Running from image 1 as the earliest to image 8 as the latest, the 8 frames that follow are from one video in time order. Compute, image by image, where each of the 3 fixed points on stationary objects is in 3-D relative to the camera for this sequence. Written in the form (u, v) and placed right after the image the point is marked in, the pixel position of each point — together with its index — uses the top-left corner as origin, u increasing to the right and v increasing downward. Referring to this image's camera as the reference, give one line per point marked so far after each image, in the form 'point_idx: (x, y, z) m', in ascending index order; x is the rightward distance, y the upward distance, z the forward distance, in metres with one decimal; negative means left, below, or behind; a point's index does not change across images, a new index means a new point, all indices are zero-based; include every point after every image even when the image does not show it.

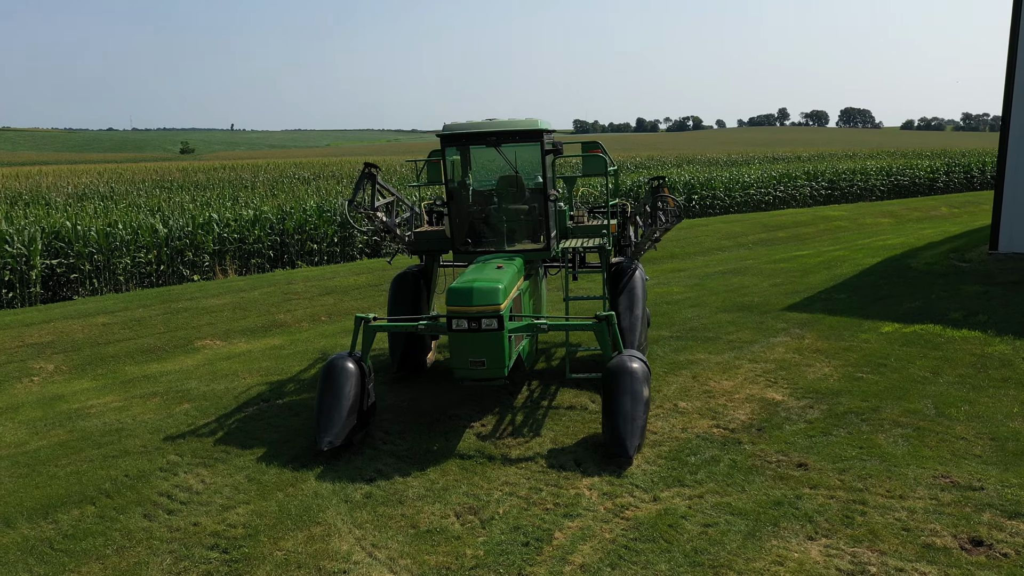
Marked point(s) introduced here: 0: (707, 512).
0: (+1.2, -1.4, +4.5) m
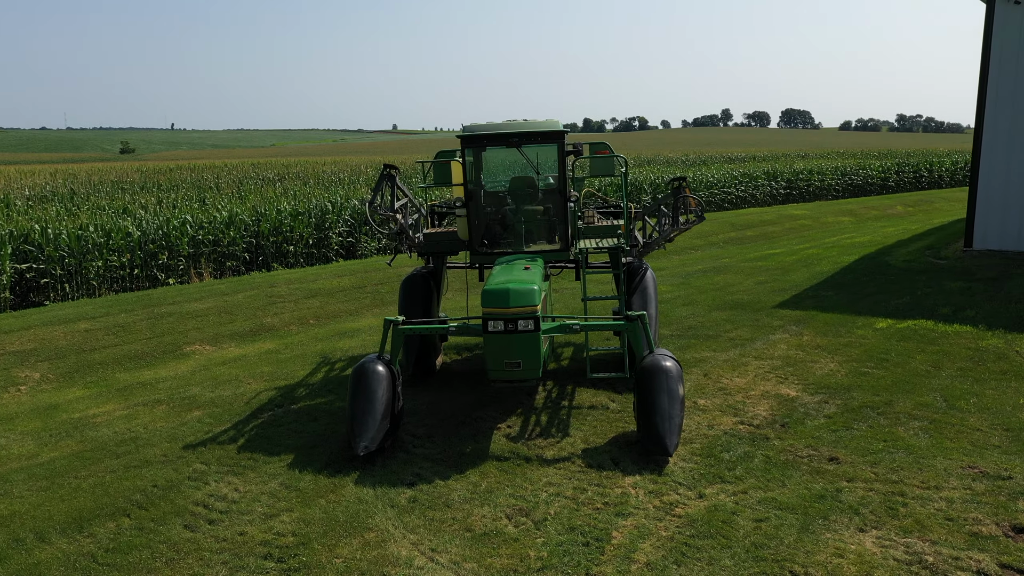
0: (+1.5, -1.4, +4.5) m
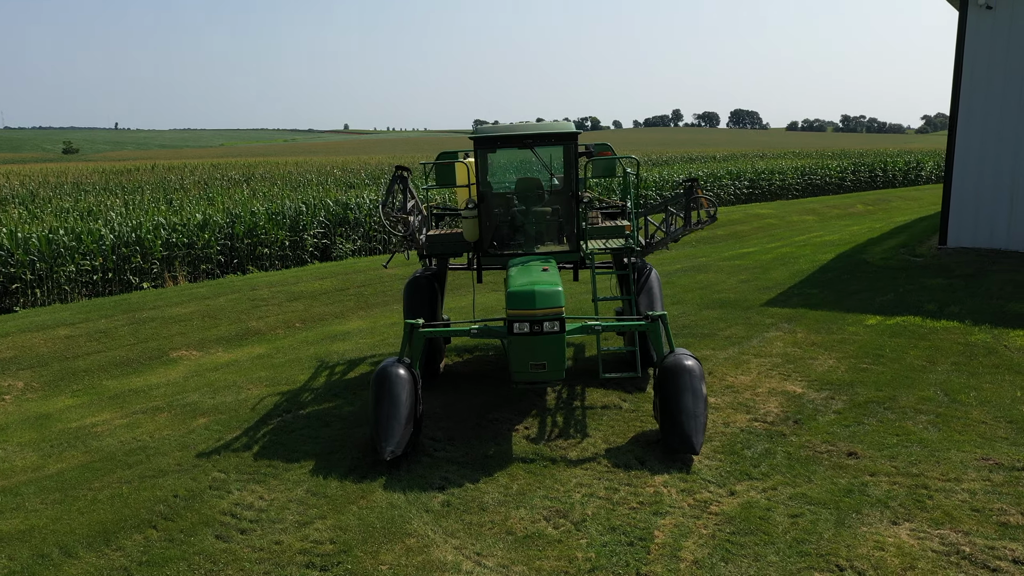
0: (+1.8, -1.4, +4.6) m
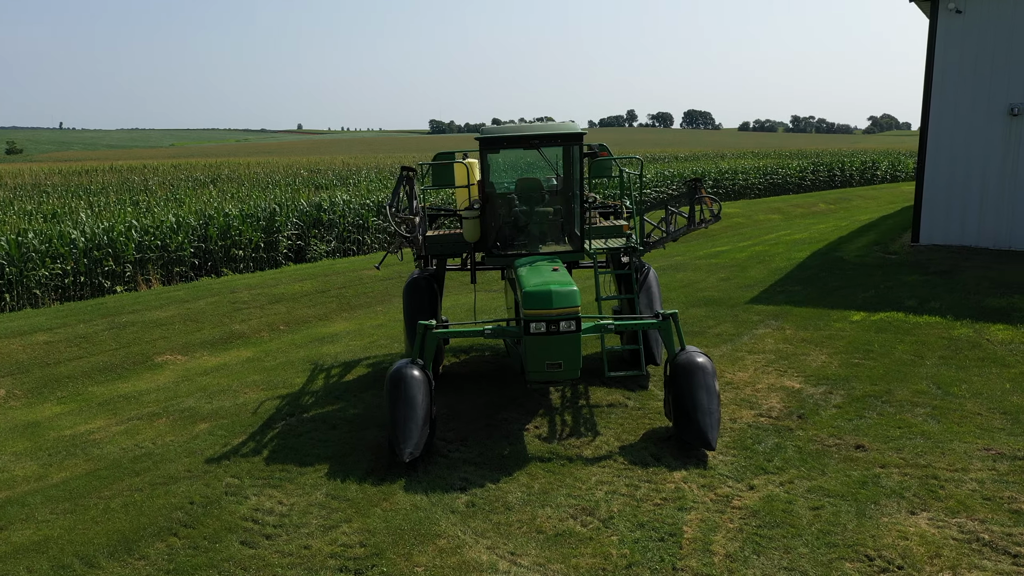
0: (+1.9, -1.4, +4.7) m
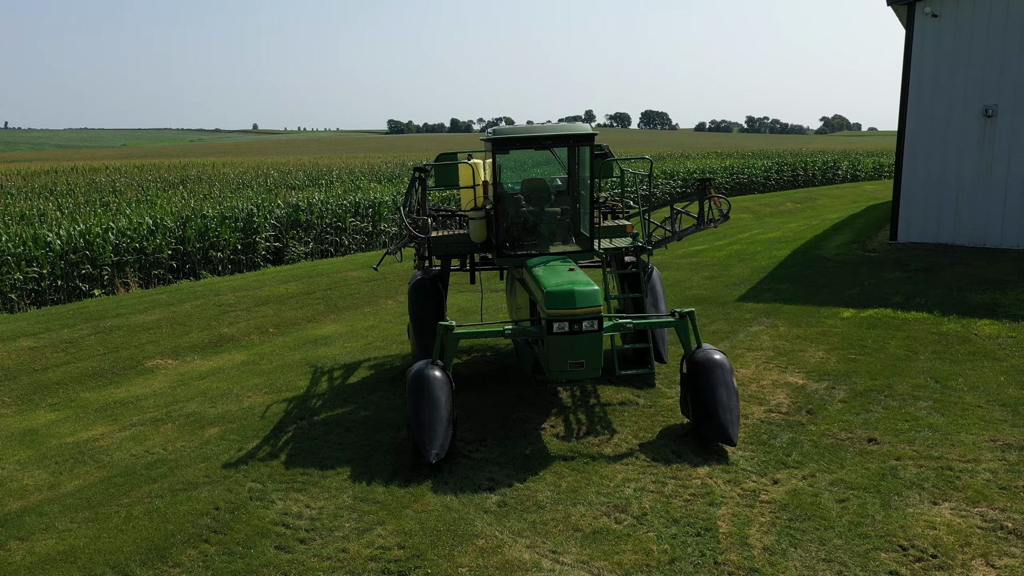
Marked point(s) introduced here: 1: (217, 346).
0: (+2.2, -1.4, +4.8) m
1: (-4.8, -0.9, +11.5) m
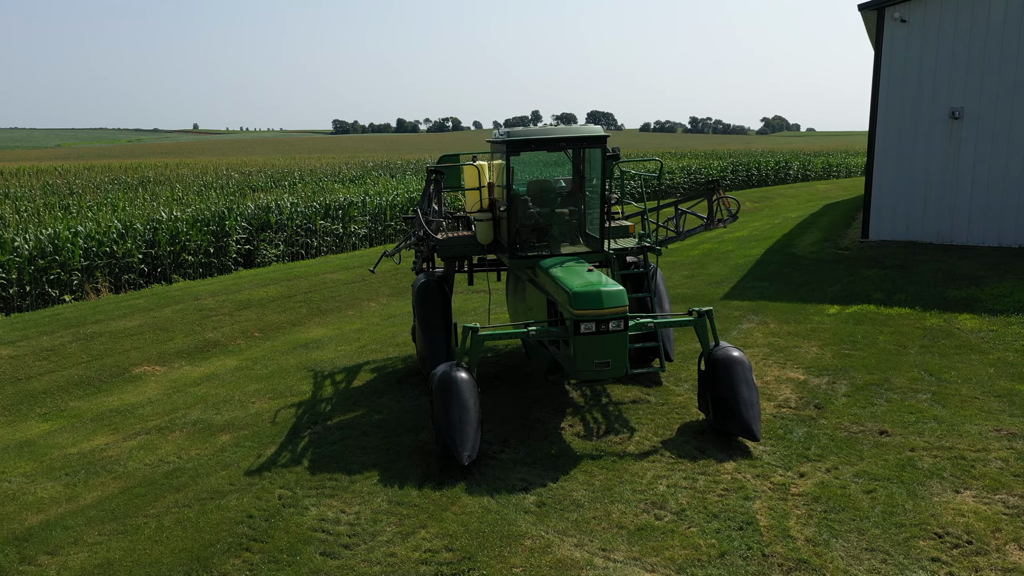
0: (+2.4, -1.3, +4.9) m
1: (-4.9, -1.0, +11.3) m
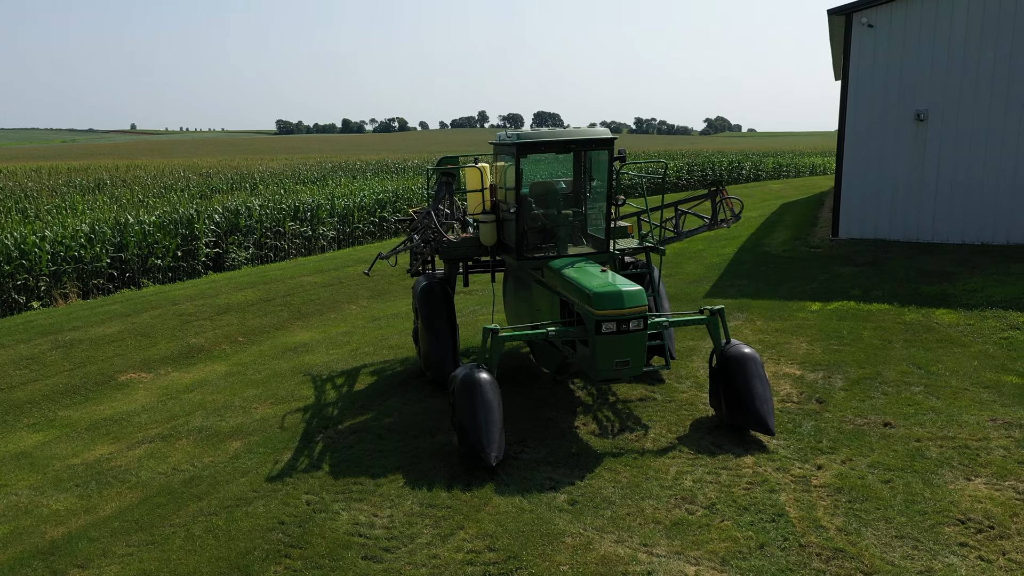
0: (+2.6, -1.3, +5.1) m
1: (-5.0, -1.1, +11.1) m
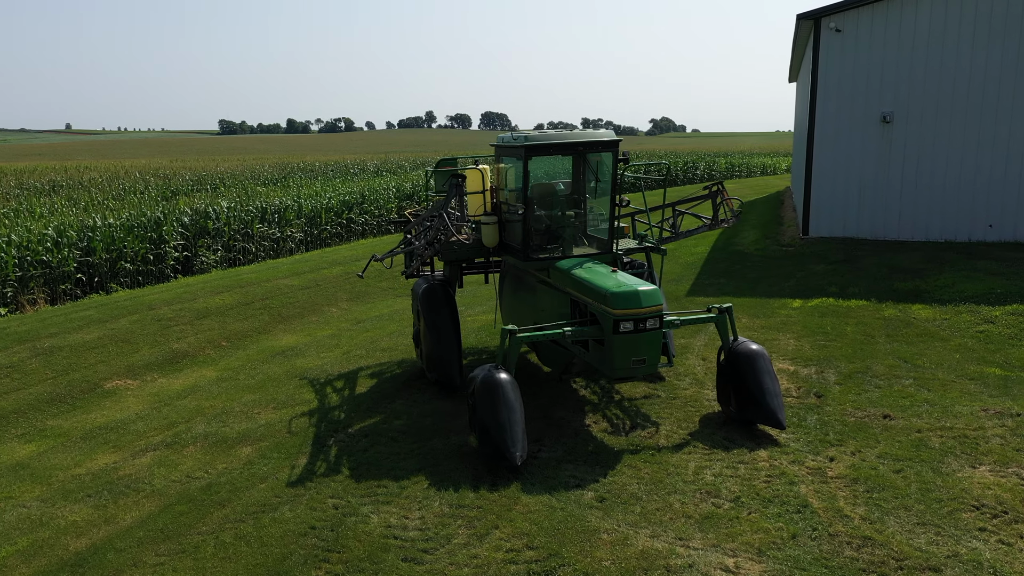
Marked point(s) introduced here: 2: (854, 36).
0: (+2.8, -1.3, +5.3) m
1: (-5.1, -1.1, +10.9) m
2: (+7.0, +5.0, +14.2) m
